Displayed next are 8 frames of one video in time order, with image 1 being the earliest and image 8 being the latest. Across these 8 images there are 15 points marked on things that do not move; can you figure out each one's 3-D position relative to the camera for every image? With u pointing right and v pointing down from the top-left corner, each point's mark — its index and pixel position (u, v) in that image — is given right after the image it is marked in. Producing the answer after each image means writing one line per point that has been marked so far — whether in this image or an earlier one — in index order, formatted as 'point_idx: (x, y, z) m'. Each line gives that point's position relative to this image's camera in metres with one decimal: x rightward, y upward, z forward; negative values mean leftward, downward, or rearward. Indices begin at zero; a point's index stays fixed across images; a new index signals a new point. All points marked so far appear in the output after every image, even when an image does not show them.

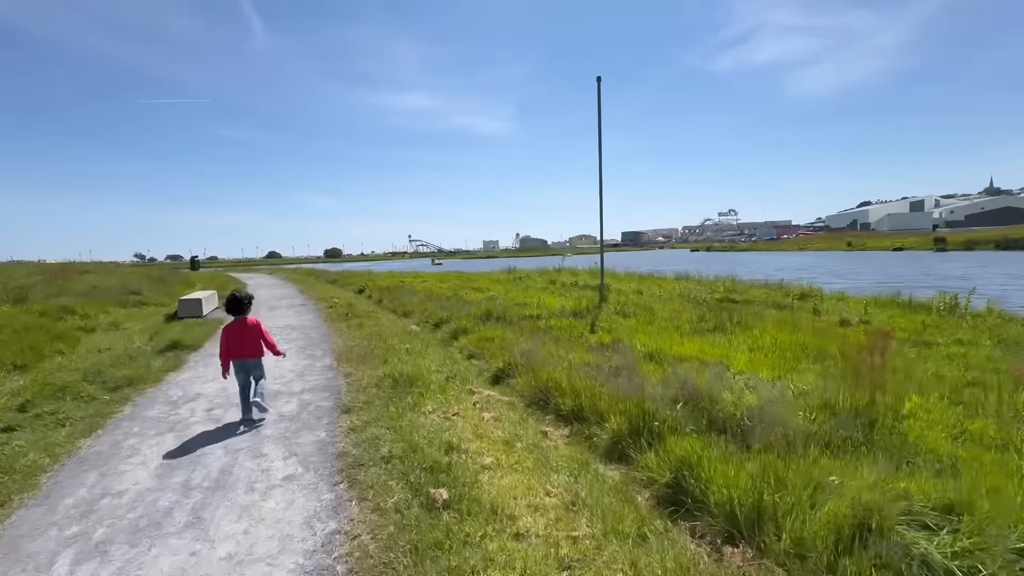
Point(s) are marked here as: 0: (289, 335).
0: (-5.3, -0.6, +17.1) m
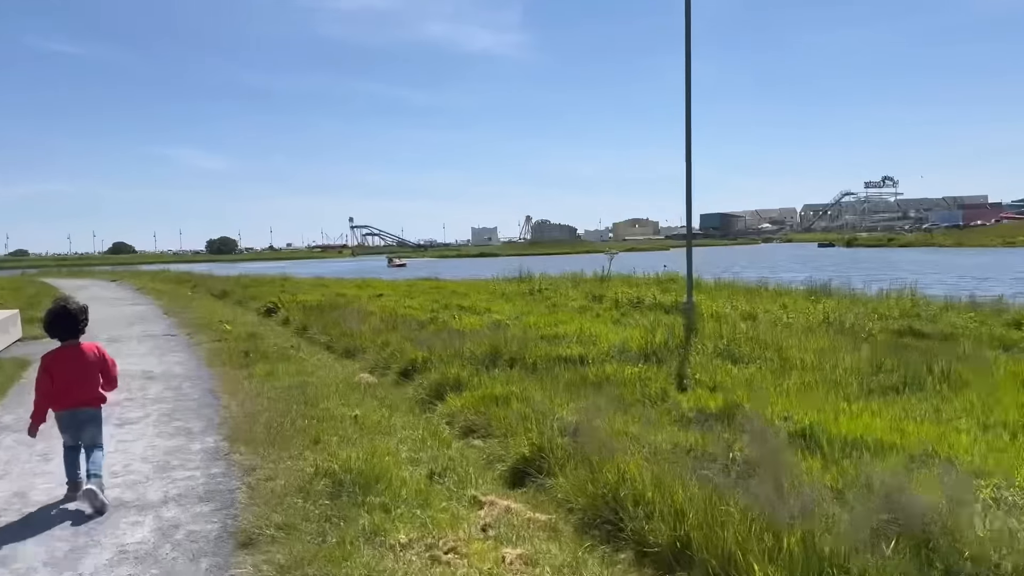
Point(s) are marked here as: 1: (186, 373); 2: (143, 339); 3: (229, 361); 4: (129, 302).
0: (-5.3, -0.9, +12.8) m
1: (-3.7, -1.1, +9.3) m
2: (-5.9, -0.9, +12.9) m
3: (-3.6, -1.0, +10.4) m
4: (-9.2, -0.4, +19.5) m
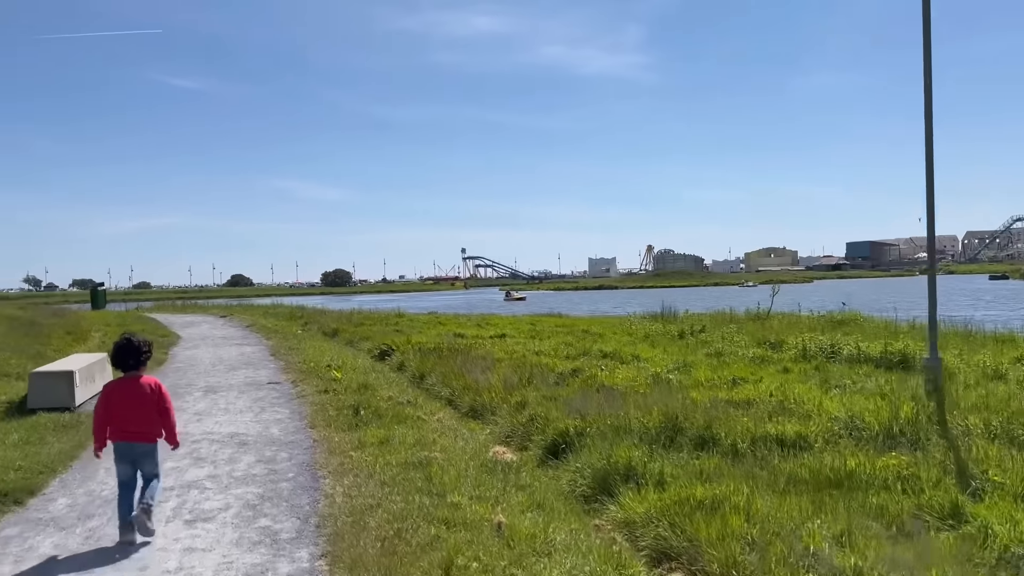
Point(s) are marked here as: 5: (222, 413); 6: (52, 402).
0: (-3.2, -1.5, +11.3) m
1: (-2.1, -1.5, +7.6) m
2: (-3.8, -1.4, +11.5) m
3: (-1.9, -1.5, +8.7) m
4: (-6.2, -1.2, +18.5) m
5: (-3.5, -1.5, +9.8) m
6: (-5.4, -1.3, +9.6) m
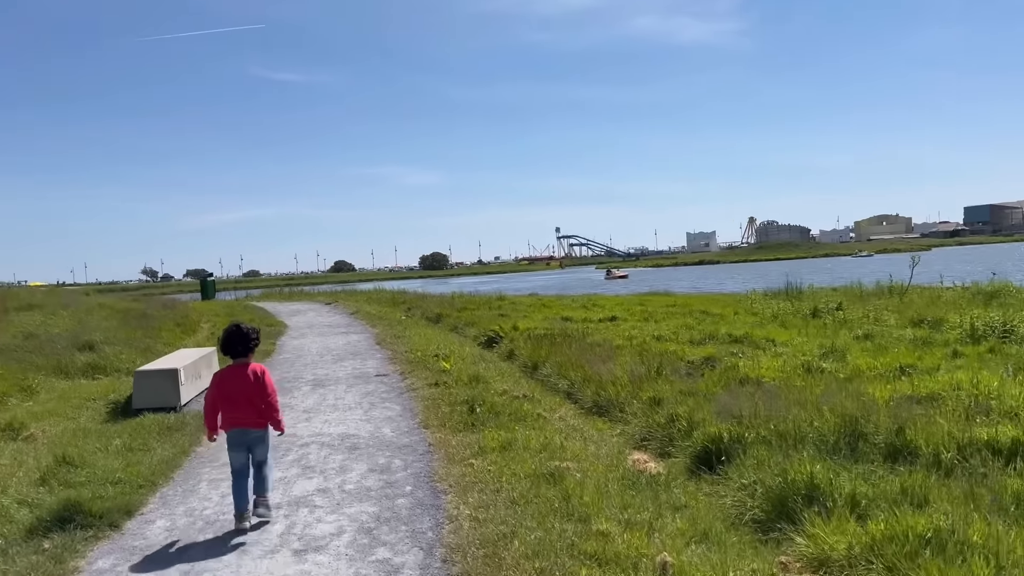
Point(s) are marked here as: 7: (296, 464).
0: (-1.6, -1.3, +10.7) m
1: (-0.9, -1.4, +6.9) m
2: (-2.1, -1.3, +11.0) m
3: (-0.6, -1.3, +8.0) m
4: (-3.8, -1.0, +18.2) m
5: (-2.1, -1.4, +9.2) m
6: (-4.0, -1.3, +9.3) m
7: (-1.8, -1.5, +6.7) m
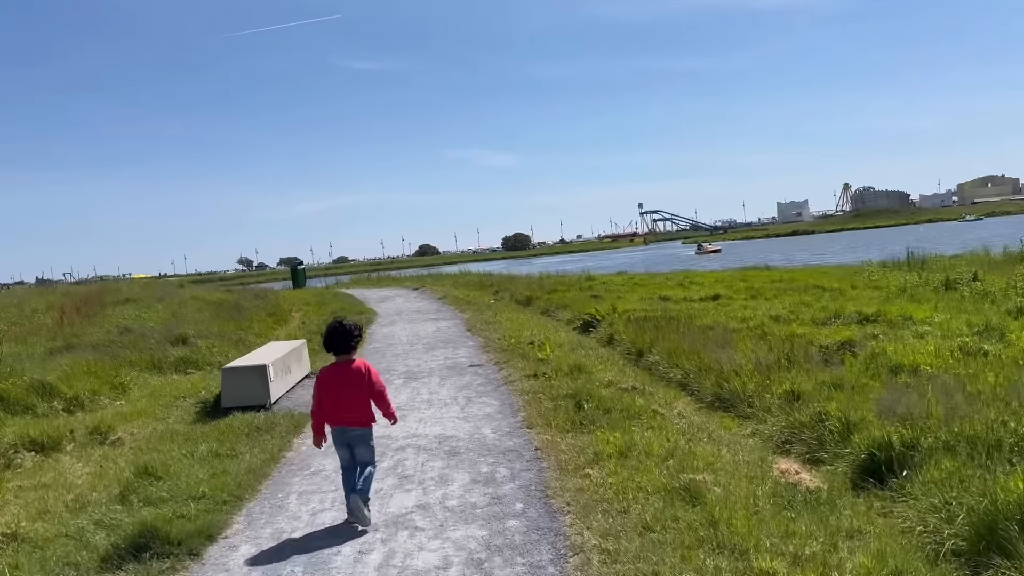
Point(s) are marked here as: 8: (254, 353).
0: (-0.3, -1.1, +10.0) m
1: (0.0, -1.3, +6.2) m
2: (-0.8, -1.1, +10.3) m
3: (+0.4, -1.2, +7.2) m
4: (-1.7, -0.6, +17.6) m
5: (-0.9, -1.2, +8.6) m
6: (-2.9, -1.2, +8.8) m
7: (-0.9, -1.4, +6.0) m
8: (-3.0, -0.8, +9.6) m
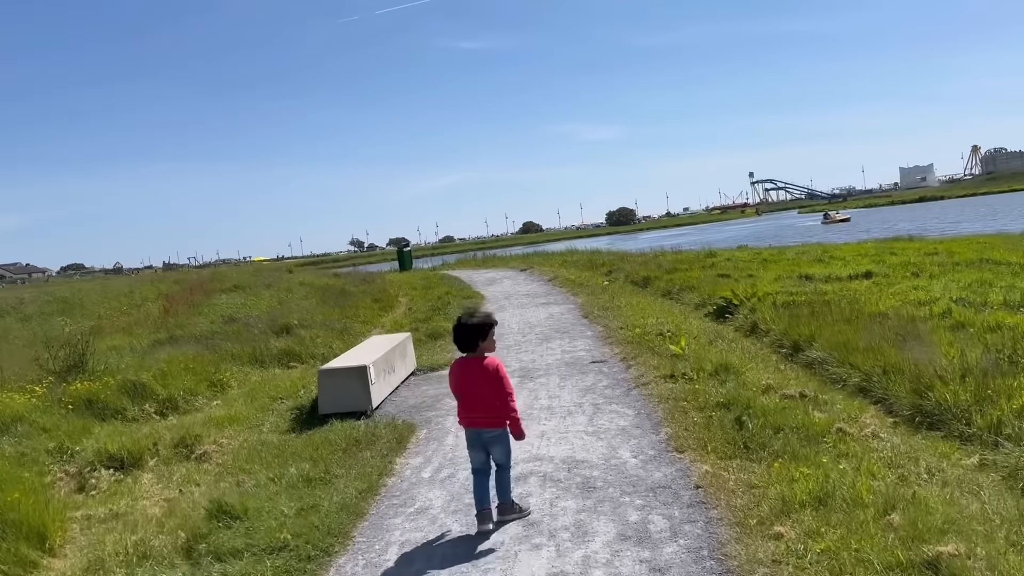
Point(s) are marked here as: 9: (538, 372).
0: (+1.1, -0.9, +8.6) m
1: (+0.9, -1.3, +4.8) m
2: (+0.6, -1.0, +9.0) m
3: (+1.4, -1.1, +5.7) m
4: (+0.7, -0.3, +16.4) m
5: (+0.3, -1.1, +7.3) m
6: (-1.6, -1.1, +7.8) m
7: (0.0, -1.4, +4.8) m
8: (-1.7, -0.7, +8.6) m
9: (+0.3, -1.0, +9.3) m
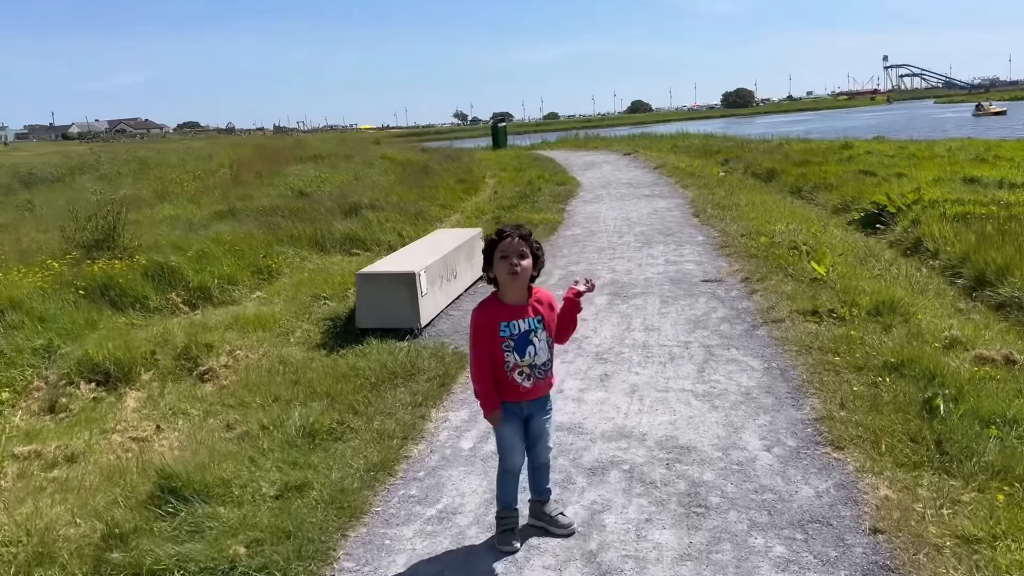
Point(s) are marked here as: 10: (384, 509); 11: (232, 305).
0: (+1.8, -0.1, +6.7) m
1: (+1.1, -1.0, +3.0) m
2: (+1.4, -0.1, +7.1) m
3: (+1.8, -0.7, +3.8) m
4: (+2.4, +1.7, +14.2) m
5: (+0.9, -0.5, +5.5) m
6: (-0.9, -0.2, +6.2) m
7: (+0.2, -1.0, +3.1) m
8: (-0.9, +0.3, +6.9) m
9: (+1.1, 0.0, +7.4) m
10: (-0.5, -1.0, +3.5) m
11: (-2.7, -0.1, +7.9) m
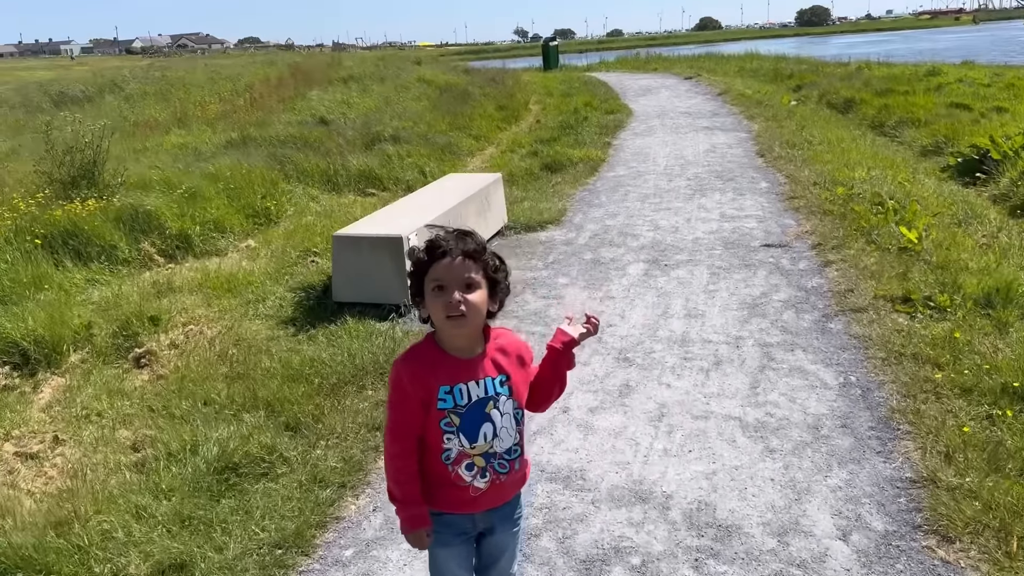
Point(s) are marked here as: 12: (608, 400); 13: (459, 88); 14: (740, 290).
0: (+1.9, 0.0, +5.4) m
1: (+0.9, -1.1, +1.9) m
2: (+1.5, +0.2, +5.8) m
3: (+1.7, -0.8, +2.6) m
4: (+3.1, +2.5, +12.7) m
5: (+0.9, -0.4, +4.3) m
6: (-0.9, 0.0, +5.1) m
7: (+0.1, -1.1, +2.0) m
8: (-0.8, +0.6, +5.8) m
9: (+1.3, +0.3, +6.1) m
10: (-0.7, -1.0, +2.5) m
11: (-2.5, +0.3, +6.9) m
12: (+0.5, -0.5, +3.9) m
13: (-1.1, +3.9, +16.1) m
14: (+1.5, 0.0, +5.3) m
